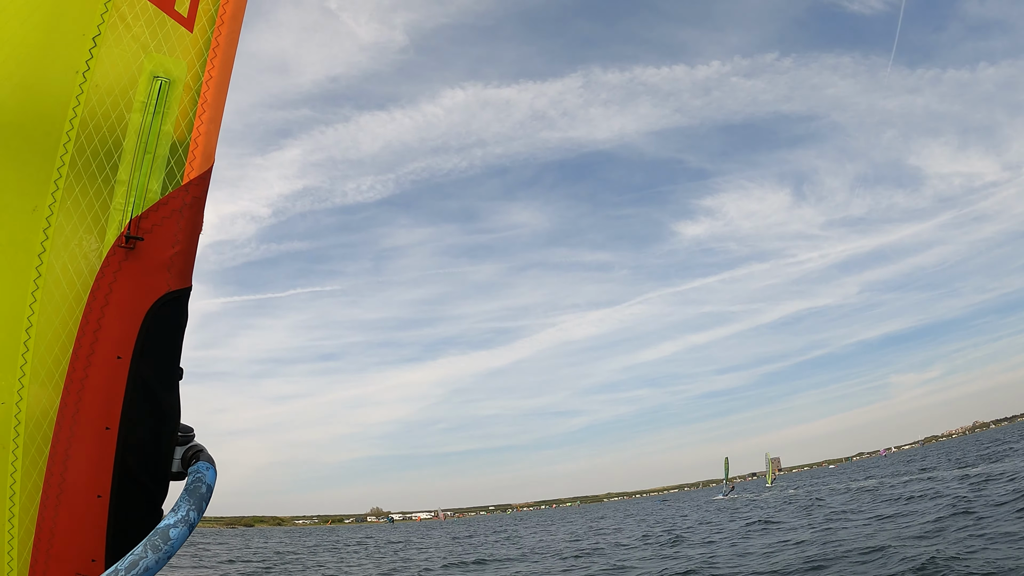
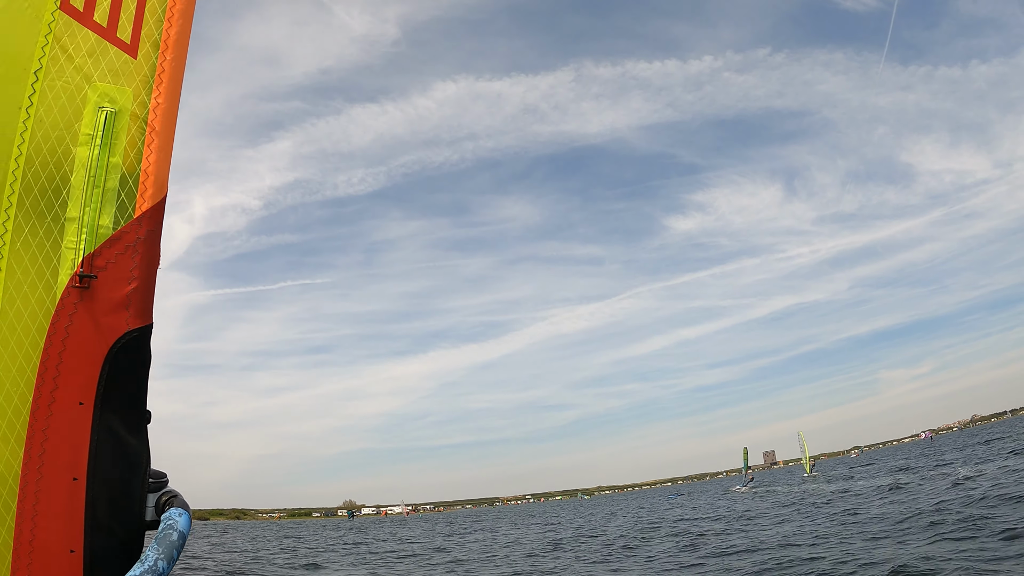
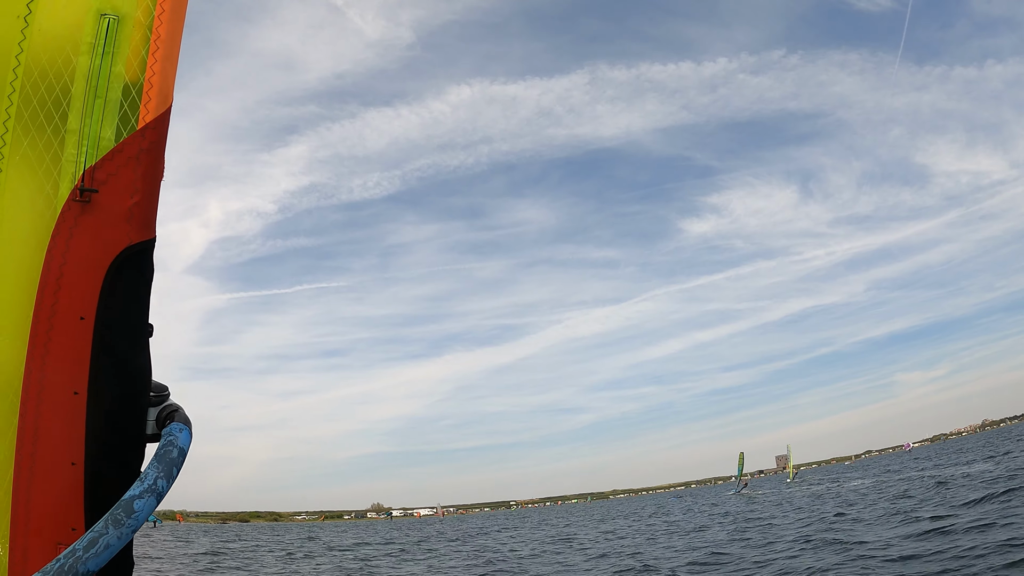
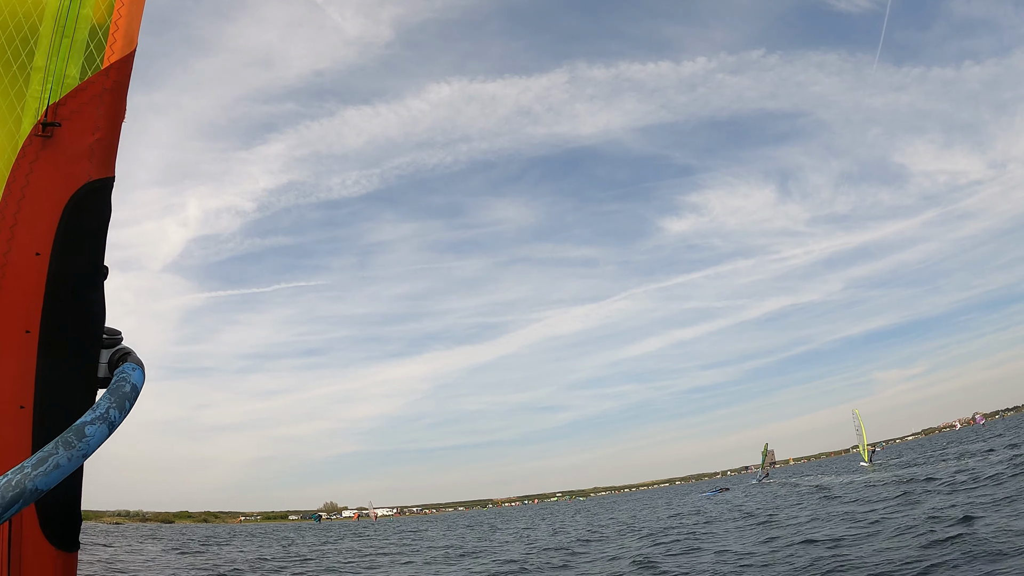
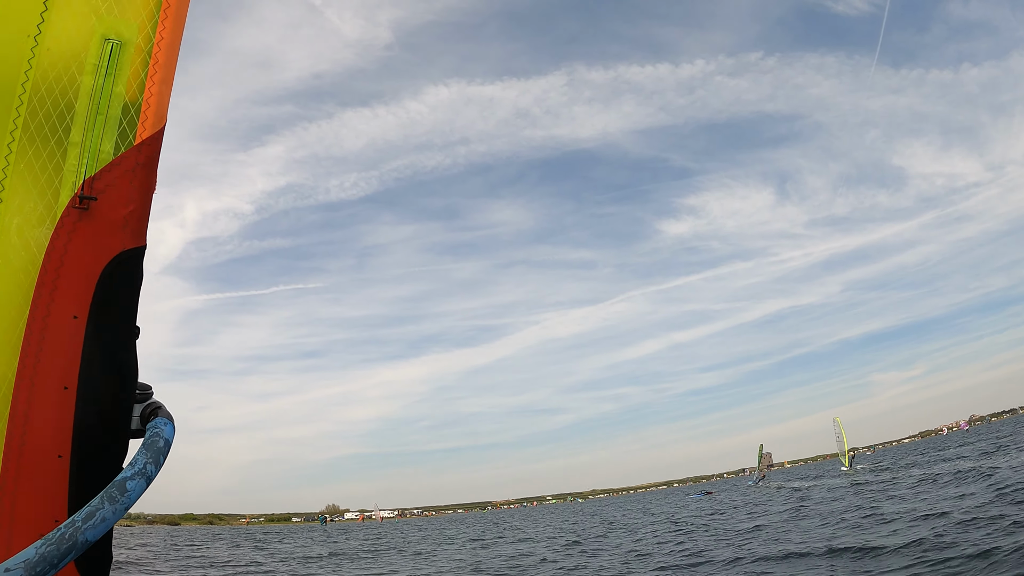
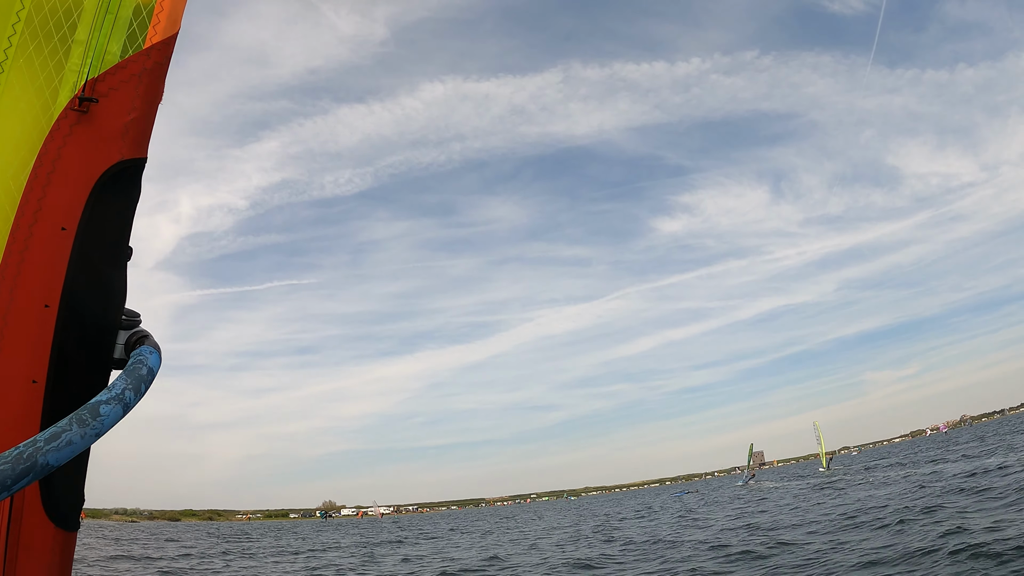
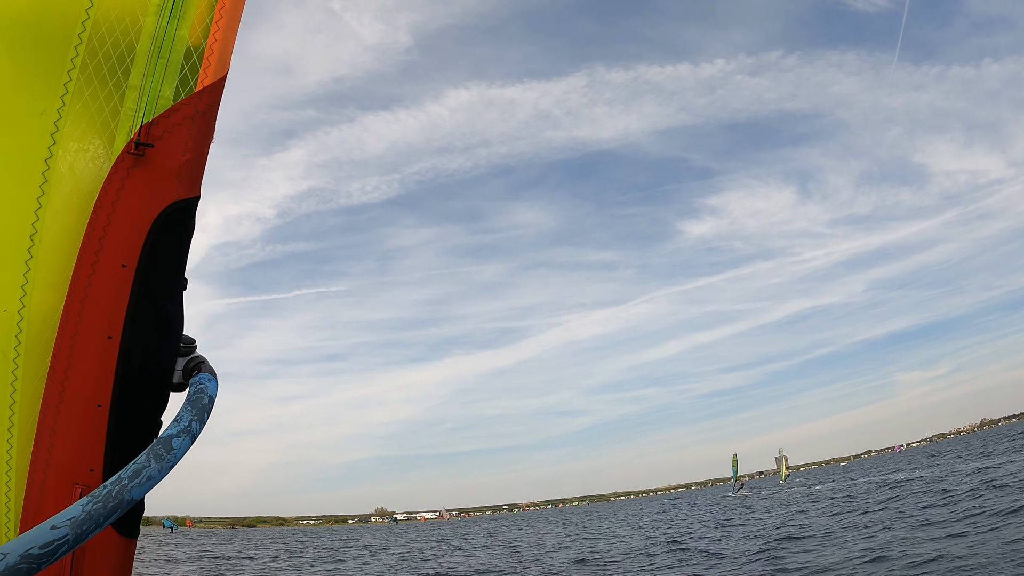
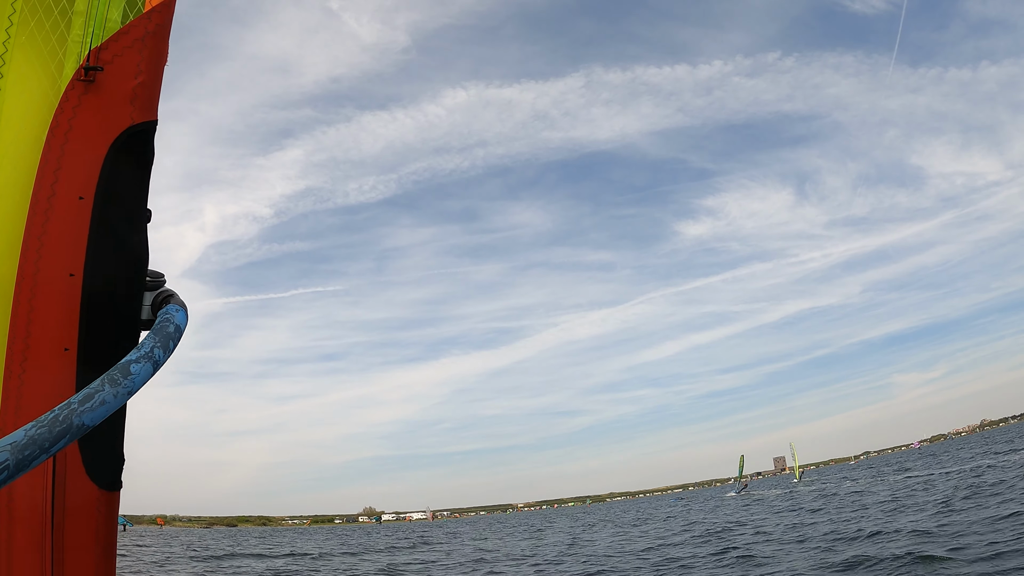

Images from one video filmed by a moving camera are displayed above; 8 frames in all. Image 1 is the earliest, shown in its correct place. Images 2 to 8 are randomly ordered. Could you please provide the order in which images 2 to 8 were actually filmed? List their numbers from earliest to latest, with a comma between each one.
7, 3, 8, 2, 6, 5, 4
